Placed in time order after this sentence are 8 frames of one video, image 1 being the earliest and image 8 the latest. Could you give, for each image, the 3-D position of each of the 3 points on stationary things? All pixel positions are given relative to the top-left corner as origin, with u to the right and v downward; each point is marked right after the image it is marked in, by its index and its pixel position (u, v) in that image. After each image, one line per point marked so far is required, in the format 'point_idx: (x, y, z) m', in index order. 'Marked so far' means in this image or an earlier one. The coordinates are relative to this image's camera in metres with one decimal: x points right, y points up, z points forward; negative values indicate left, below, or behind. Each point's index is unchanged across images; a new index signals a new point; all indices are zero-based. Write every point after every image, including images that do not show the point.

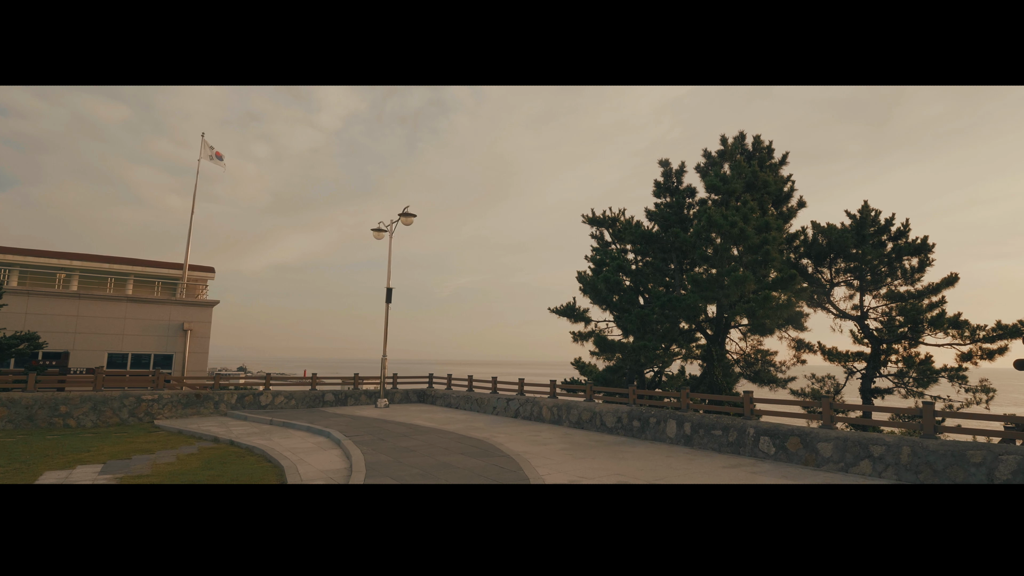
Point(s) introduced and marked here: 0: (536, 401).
0: (+0.7, -3.3, +17.4) m
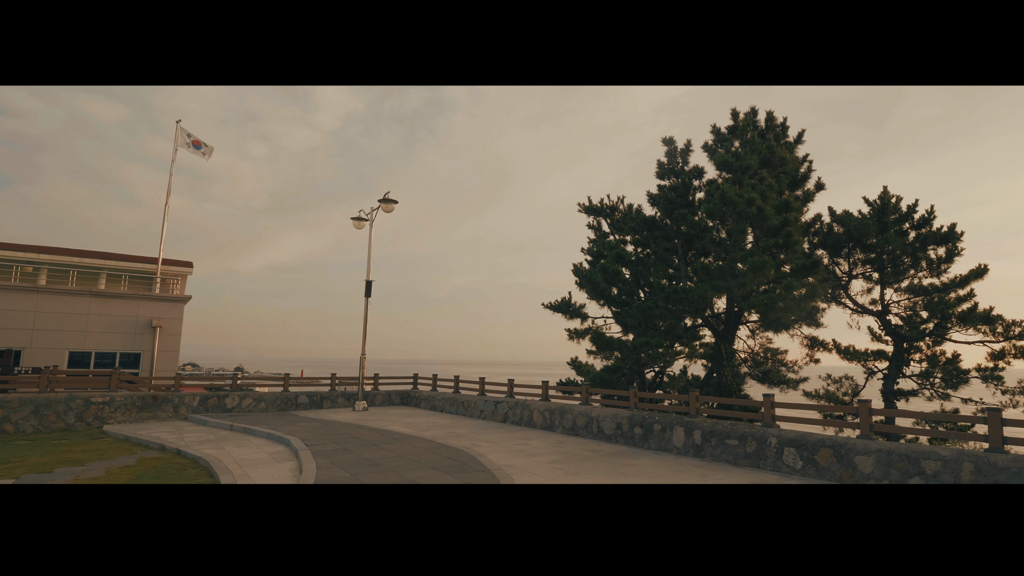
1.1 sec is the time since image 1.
0: (+0.4, -3.0, +15.7) m
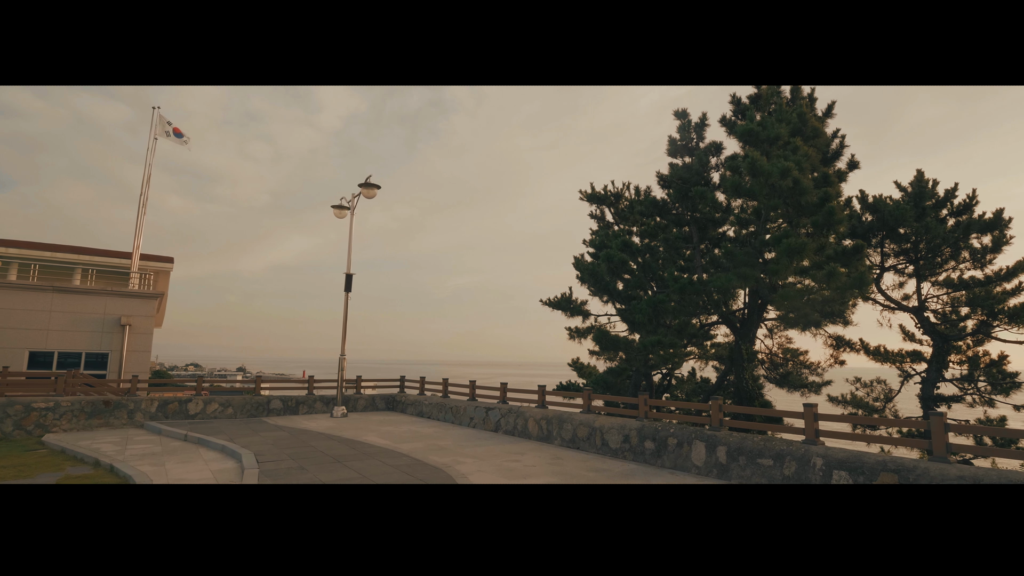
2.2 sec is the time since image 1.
0: (+0.2, -2.9, +13.9) m
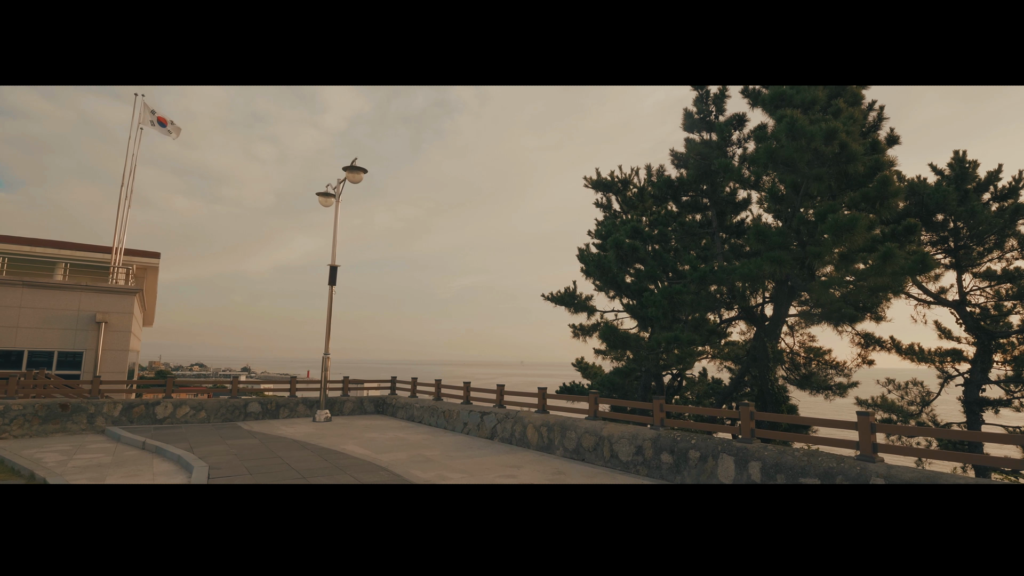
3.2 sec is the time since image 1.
0: (+0.1, -2.7, +12.4) m
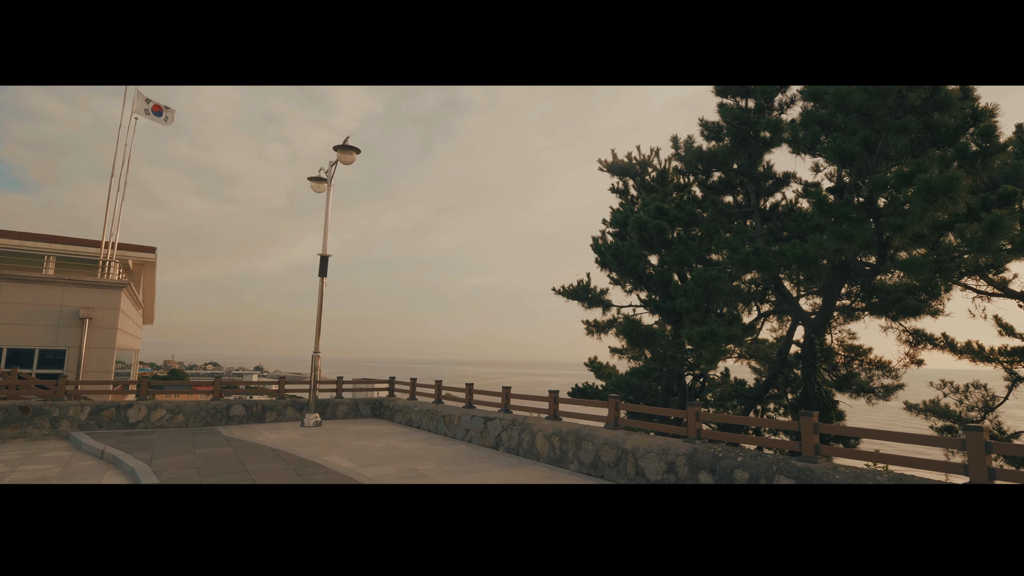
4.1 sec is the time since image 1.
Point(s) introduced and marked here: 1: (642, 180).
0: (+0.3, -2.5, +10.9) m
1: (+3.6, +3.0, +16.6) m
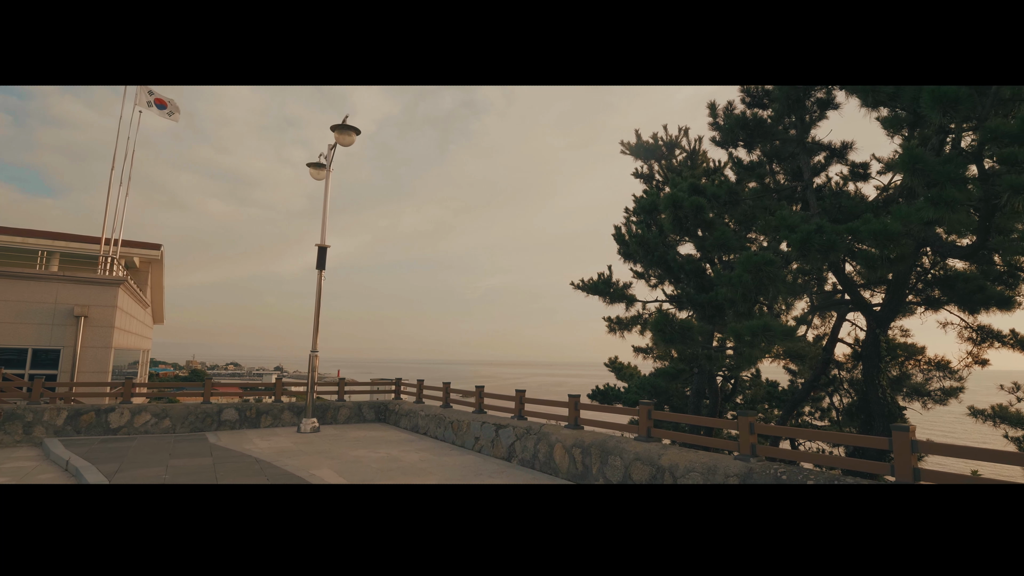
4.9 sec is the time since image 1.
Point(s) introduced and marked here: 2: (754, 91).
0: (+0.5, -2.3, +9.5) m
1: (+3.9, +3.1, +15.2) m
2: (+4.0, +3.2, +10.1) m
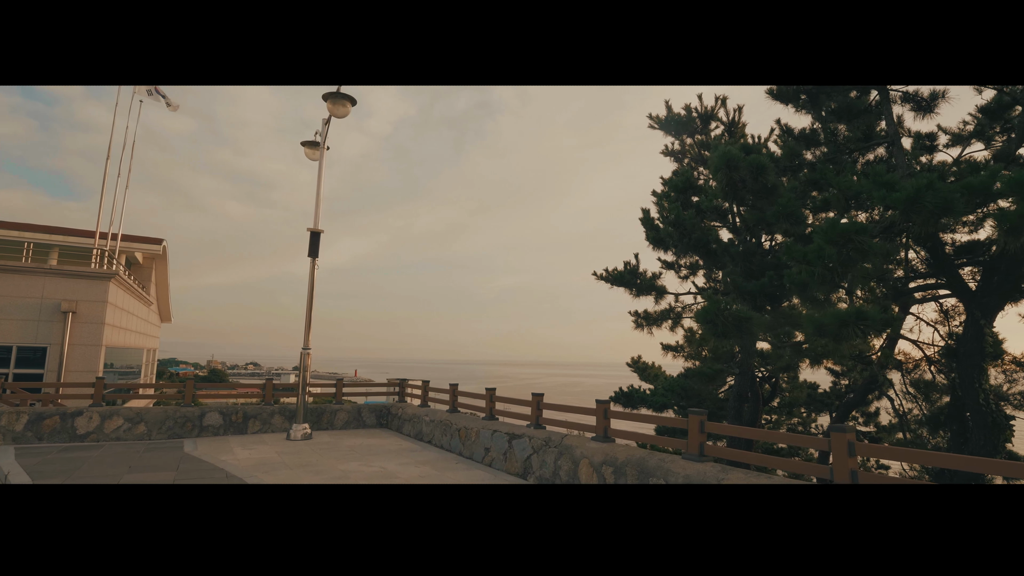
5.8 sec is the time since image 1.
0: (+0.7, -2.1, +7.9) m
1: (+4.3, +3.4, +13.5) m
2: (+4.2, +3.5, +8.4) m
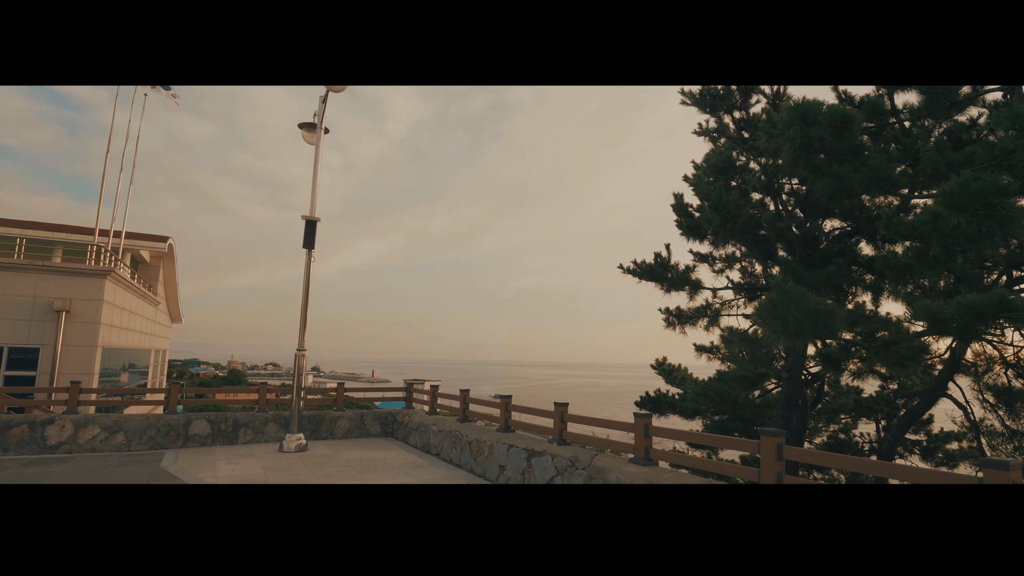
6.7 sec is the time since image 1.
0: (+0.9, -1.9, +6.5) m
1: (+4.6, +3.5, +12.0) m
2: (+4.4, +3.6, +6.9) m
